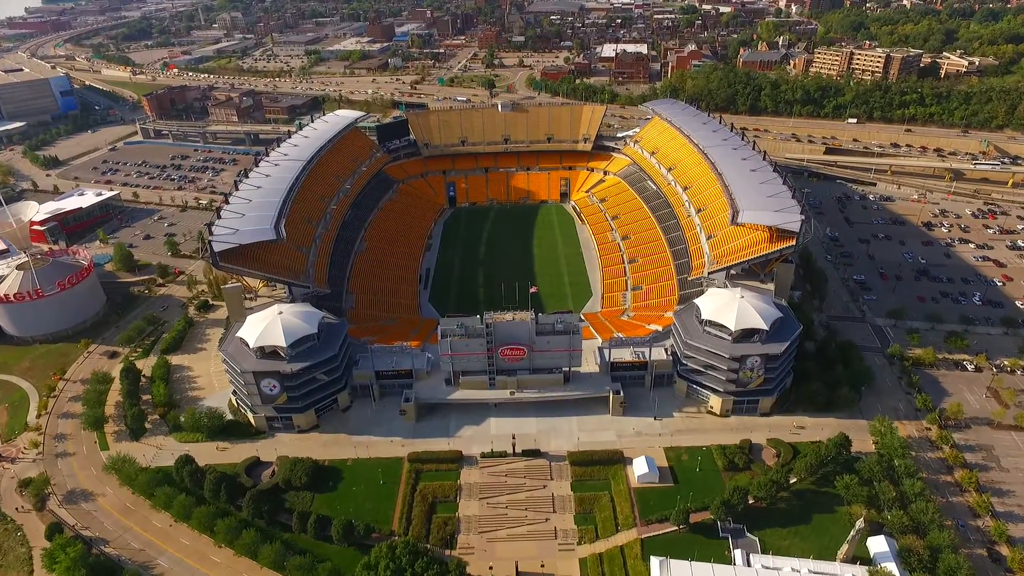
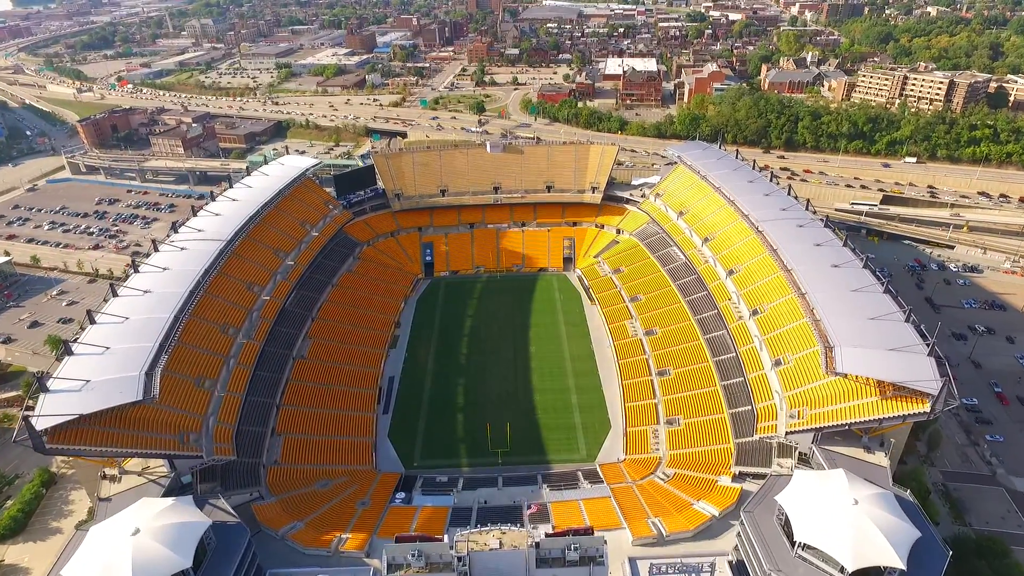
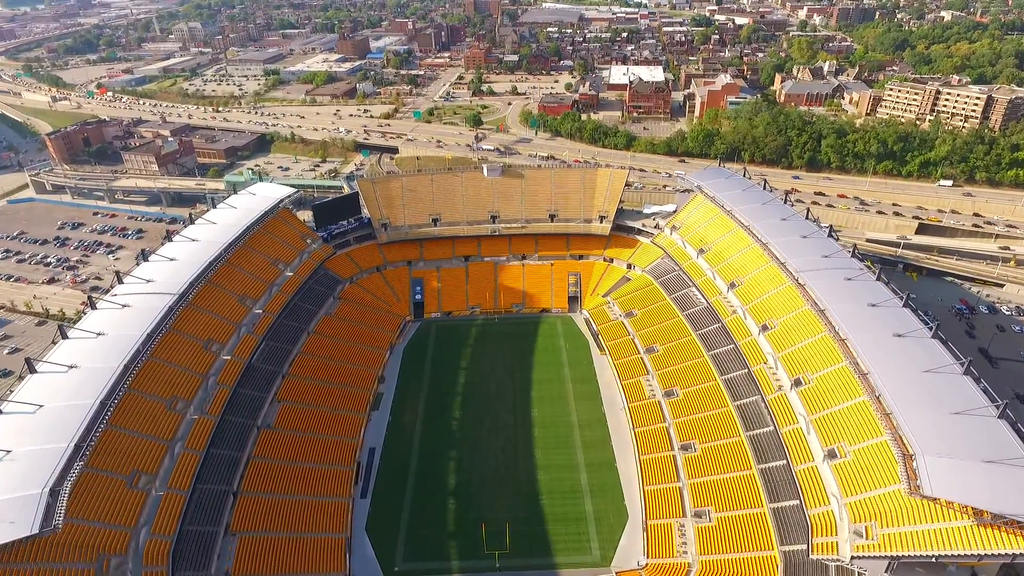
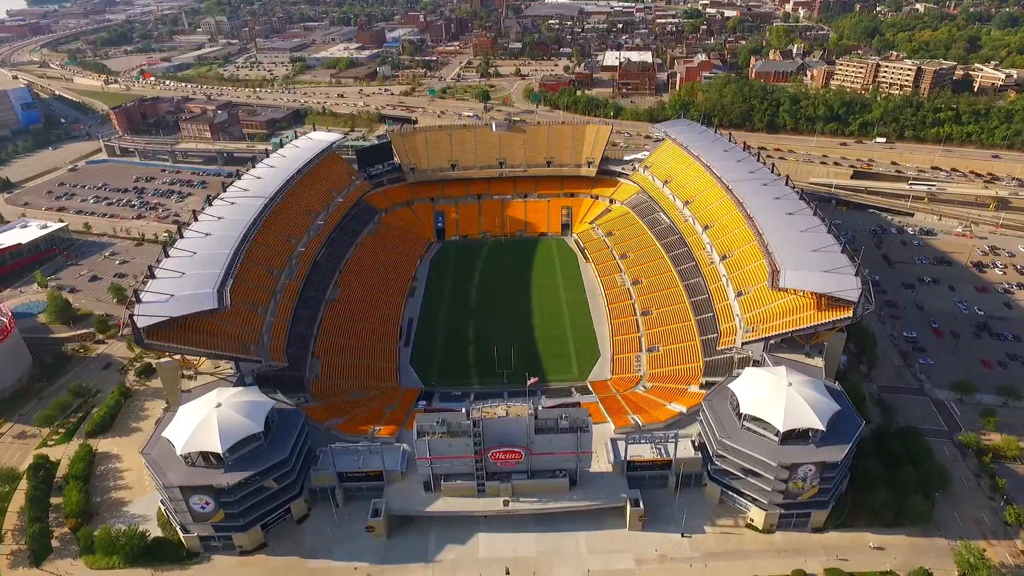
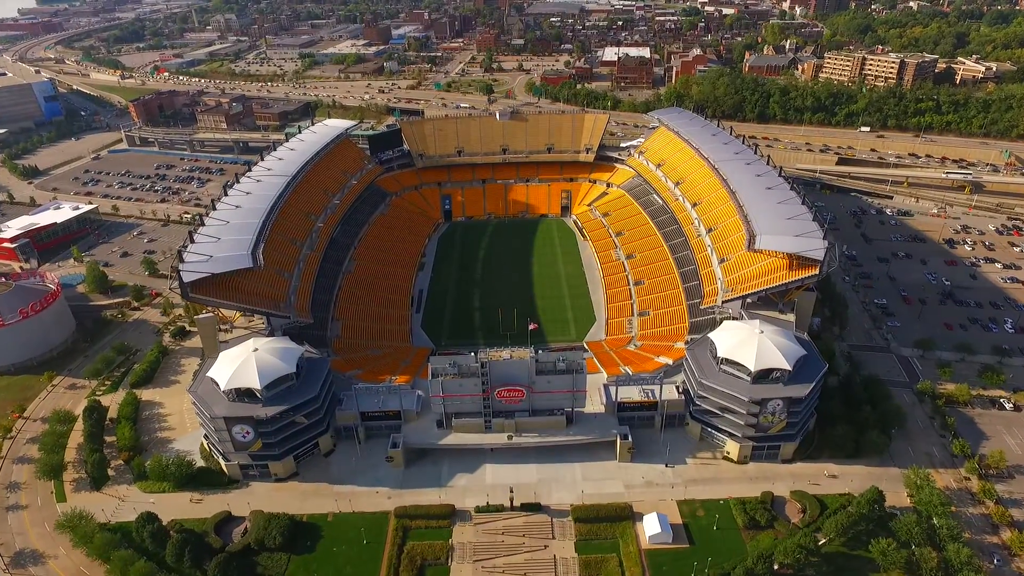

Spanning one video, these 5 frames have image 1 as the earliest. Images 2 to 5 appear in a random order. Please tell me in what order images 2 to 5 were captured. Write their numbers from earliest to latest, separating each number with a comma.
5, 4, 2, 3
